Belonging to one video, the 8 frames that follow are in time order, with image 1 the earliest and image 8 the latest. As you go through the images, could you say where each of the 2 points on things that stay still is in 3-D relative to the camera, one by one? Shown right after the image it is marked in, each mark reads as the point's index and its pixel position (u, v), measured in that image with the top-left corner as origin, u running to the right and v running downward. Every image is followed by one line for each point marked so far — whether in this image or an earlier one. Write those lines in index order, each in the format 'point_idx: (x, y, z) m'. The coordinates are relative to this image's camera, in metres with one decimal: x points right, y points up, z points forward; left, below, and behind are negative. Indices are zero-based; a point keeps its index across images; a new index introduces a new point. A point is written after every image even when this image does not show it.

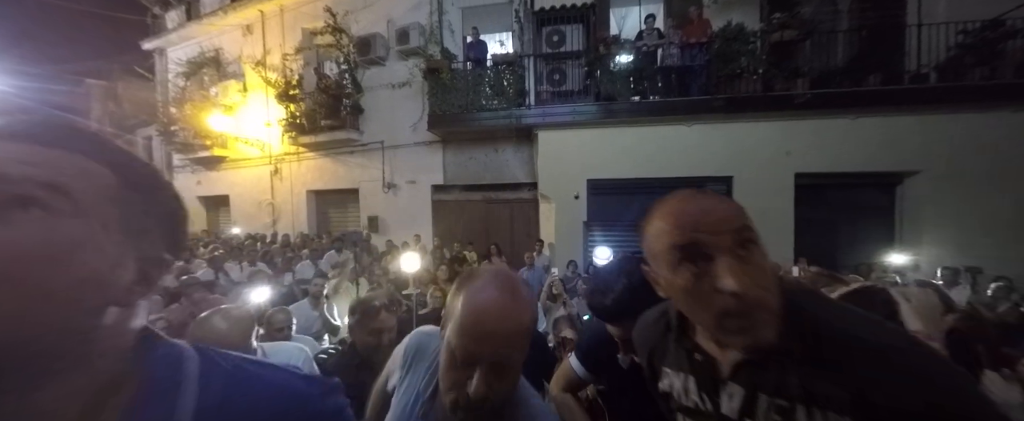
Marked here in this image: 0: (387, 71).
0: (-3.0, +3.3, +8.0) m
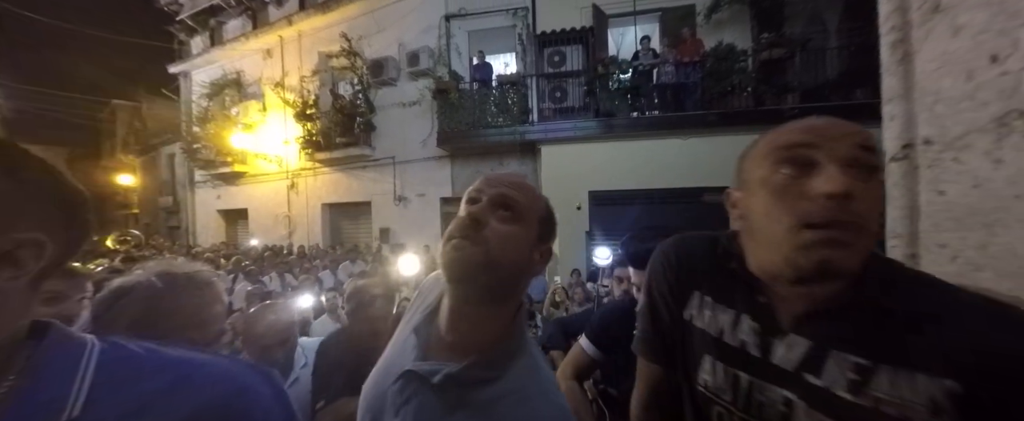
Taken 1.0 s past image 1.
0: (-2.9, +3.0, +8.5) m
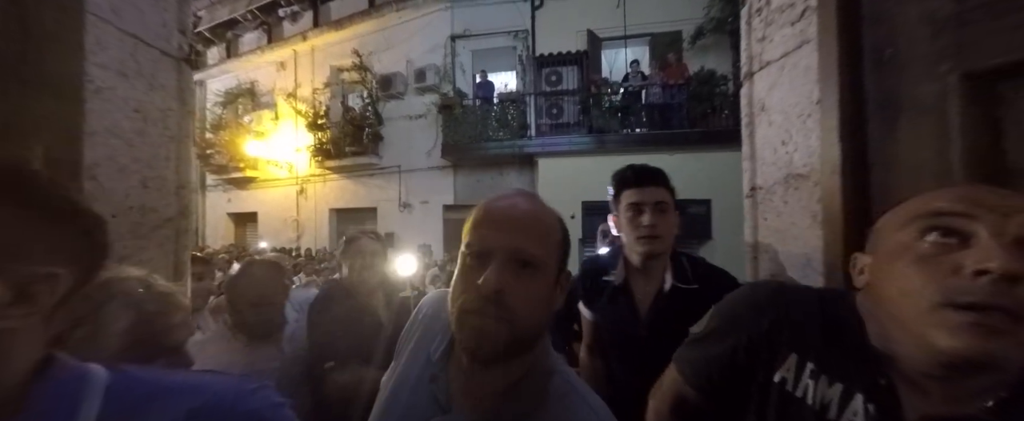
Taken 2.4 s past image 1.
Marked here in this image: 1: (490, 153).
0: (-2.9, +2.8, +9.0) m
1: (-0.5, +1.3, +7.9) m
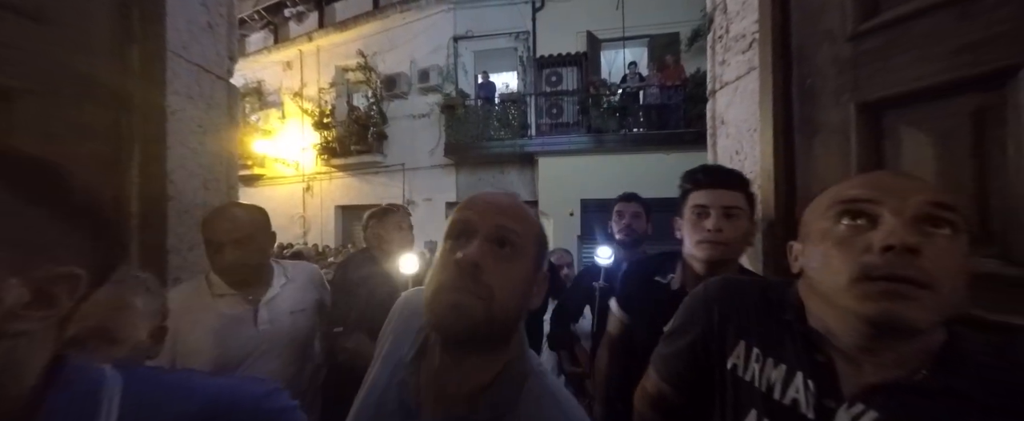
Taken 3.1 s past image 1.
0: (-2.8, +2.9, +9.2) m
1: (-0.5, +1.4, +8.1) m
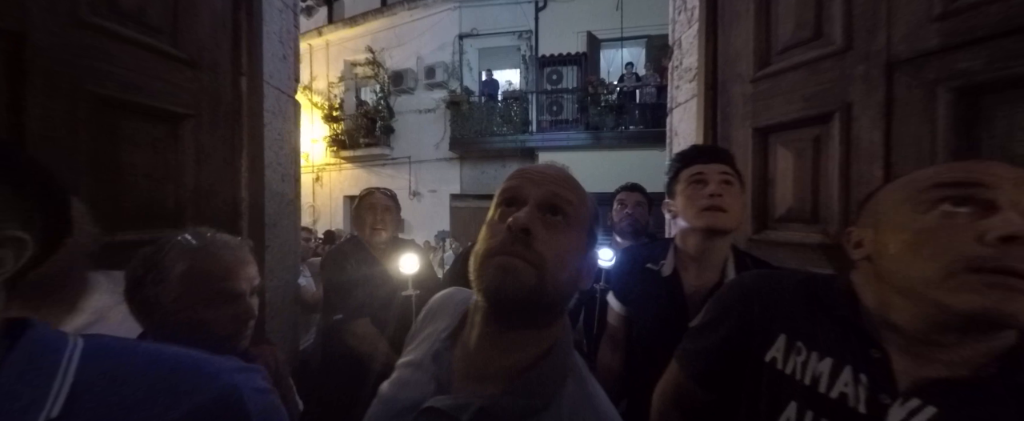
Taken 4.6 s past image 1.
0: (-2.8, +3.2, +9.6) m
1: (-0.4, +1.6, +8.5) m
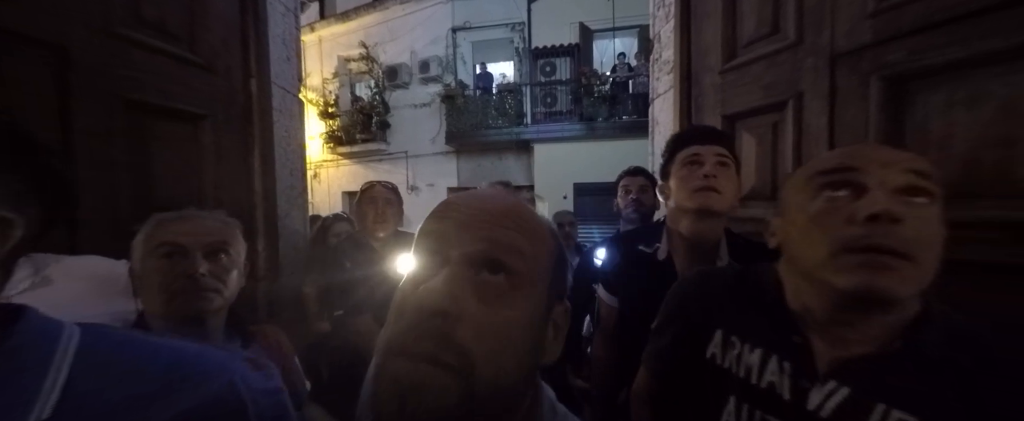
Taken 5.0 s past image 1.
0: (-2.9, +3.4, +9.7) m
1: (-0.5, +1.8, +8.6) m
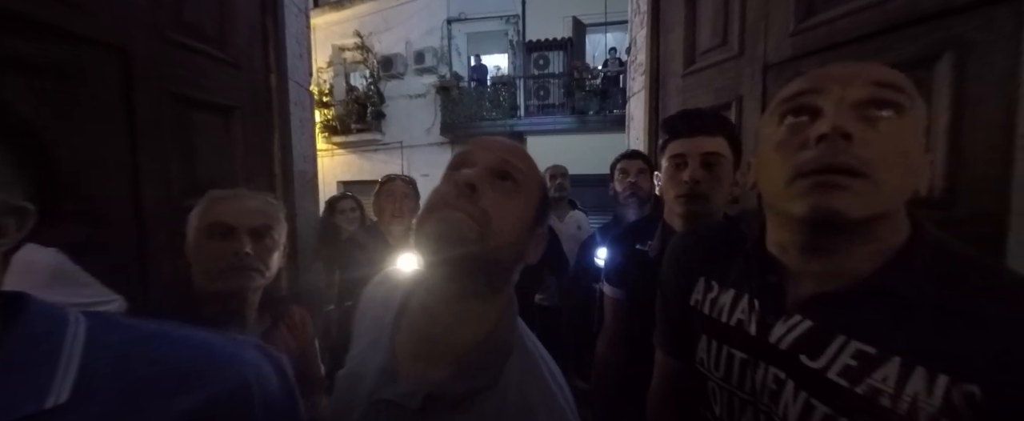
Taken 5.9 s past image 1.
0: (-3.1, +3.7, +9.8) m
1: (-0.7, +2.1, +8.8) m
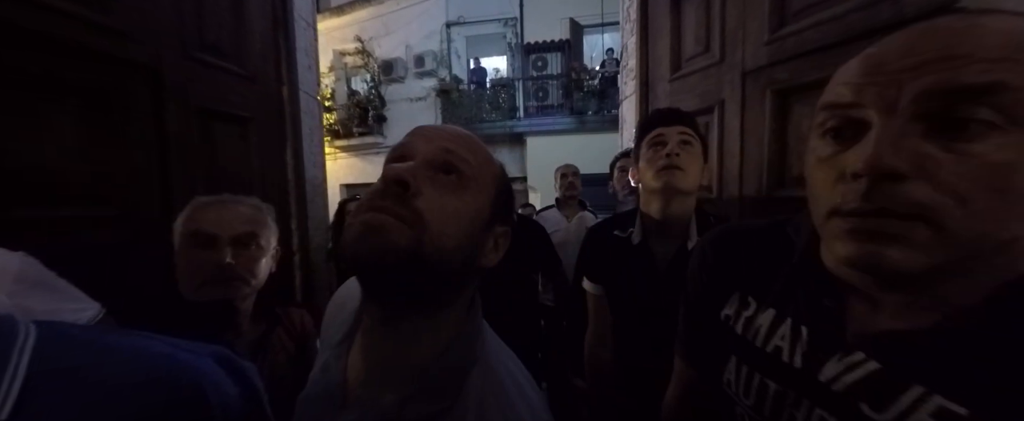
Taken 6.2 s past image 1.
0: (-3.1, +3.6, +9.9) m
1: (-0.7, +2.1, +9.0) m
